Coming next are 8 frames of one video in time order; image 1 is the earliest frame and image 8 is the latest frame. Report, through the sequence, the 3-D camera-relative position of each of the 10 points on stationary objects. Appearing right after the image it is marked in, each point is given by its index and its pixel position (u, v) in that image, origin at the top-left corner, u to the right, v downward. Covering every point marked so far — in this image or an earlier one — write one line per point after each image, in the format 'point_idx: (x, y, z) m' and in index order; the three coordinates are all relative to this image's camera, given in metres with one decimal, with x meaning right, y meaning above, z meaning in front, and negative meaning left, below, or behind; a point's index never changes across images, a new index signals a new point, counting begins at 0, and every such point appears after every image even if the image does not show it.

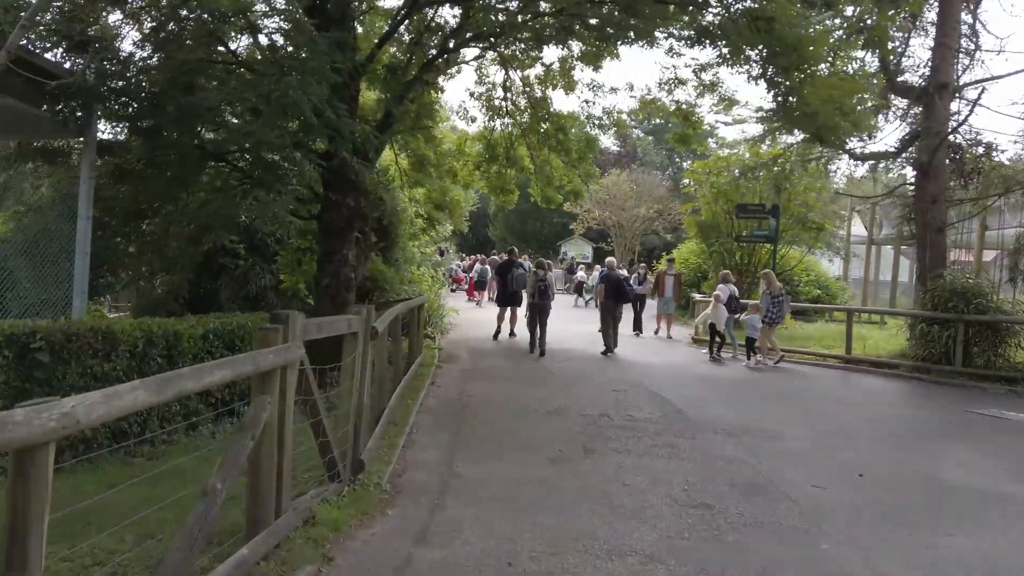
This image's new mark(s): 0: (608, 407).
0: (+1.1, -1.3, +8.2) m
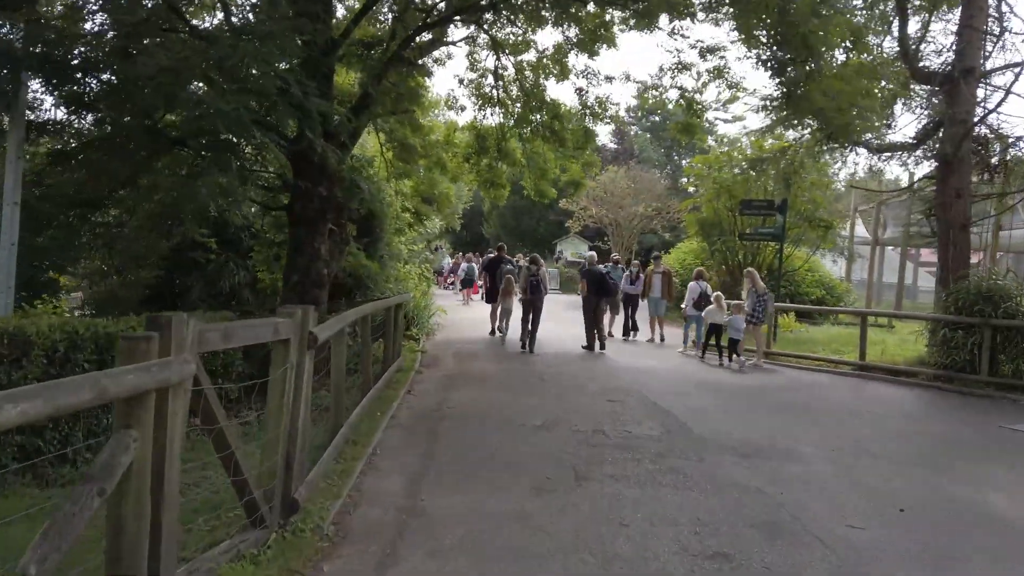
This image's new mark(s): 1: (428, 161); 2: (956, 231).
0: (+0.9, -1.3, +7.3) m
1: (-1.8, +2.8, +16.0) m
2: (+6.8, +0.9, +11.1) m
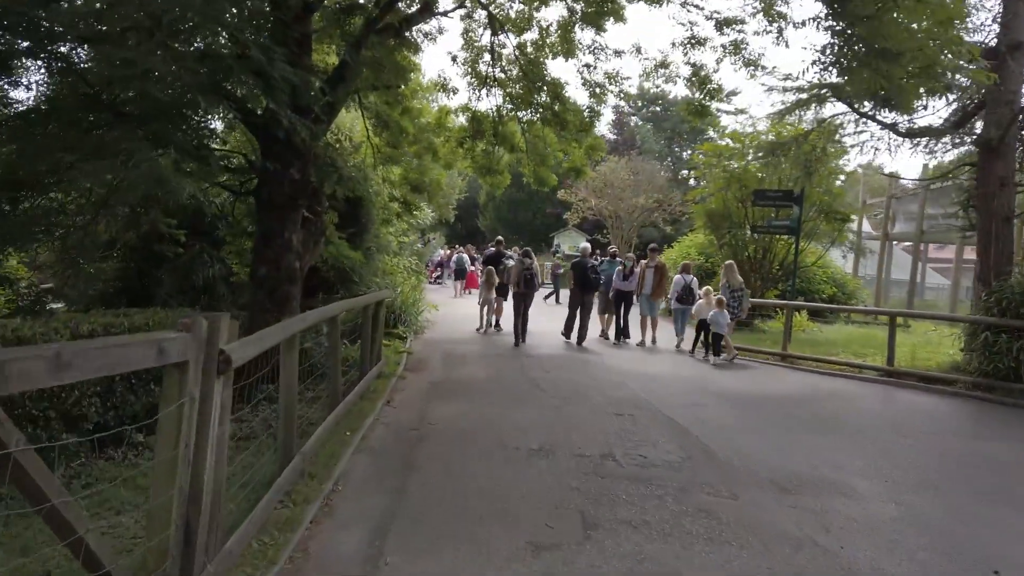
0: (+0.8, -1.3, +6.2) m
1: (-1.9, +2.9, +14.8) m
2: (+6.7, +0.9, +10.1) m
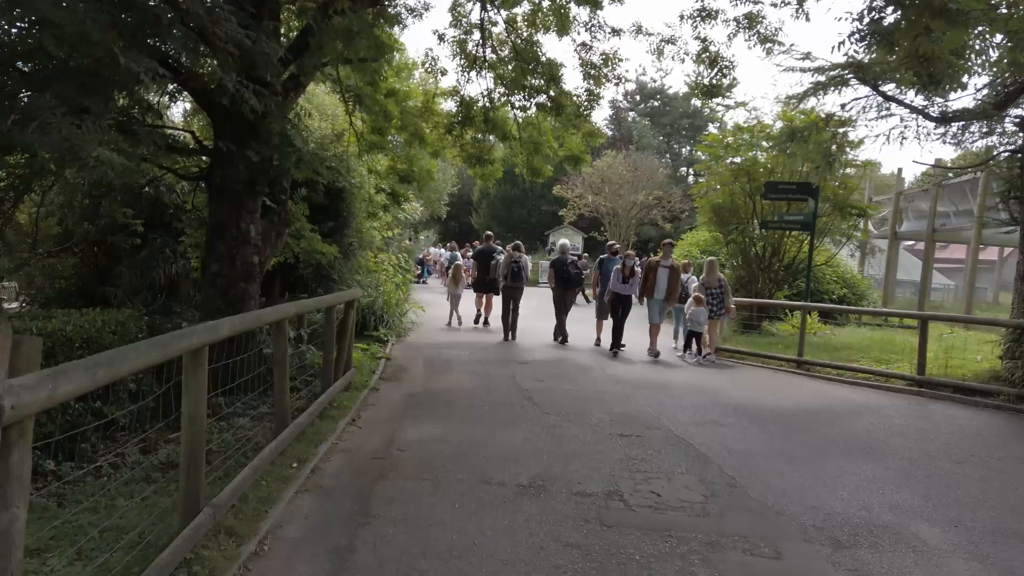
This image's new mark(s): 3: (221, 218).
0: (+0.7, -1.3, +5.1) m
1: (-2.0, +2.9, +13.7) m
2: (+6.6, +0.9, +9.0) m
3: (-3.1, +0.8, +7.8) m
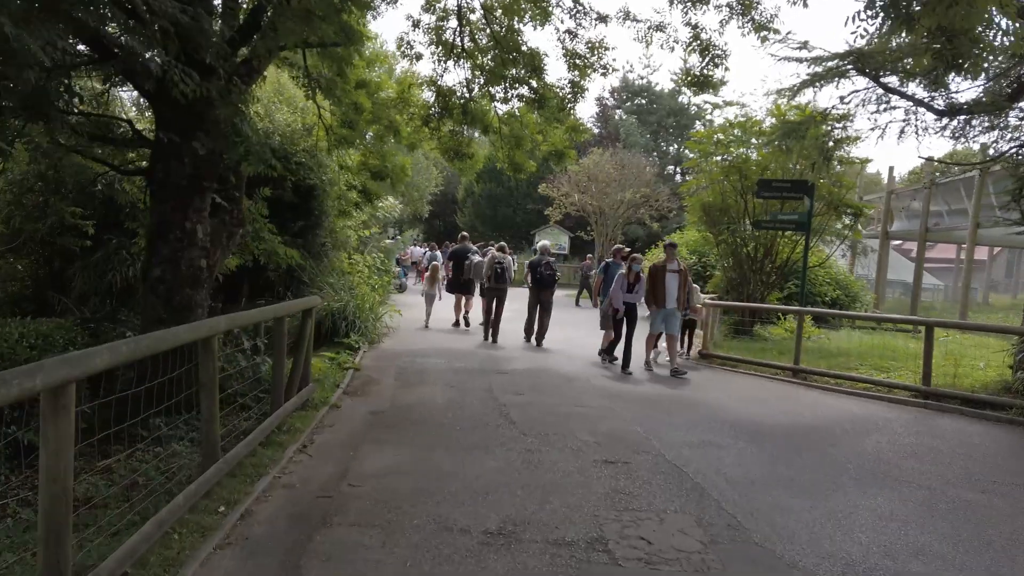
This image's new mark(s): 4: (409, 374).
0: (+0.5, -1.4, +4.4) m
1: (-2.4, +2.9, +13.0) m
2: (+6.3, +0.8, +8.4) m
3: (-3.4, +0.7, +7.1) m
4: (-1.3, -1.1, +9.5) m
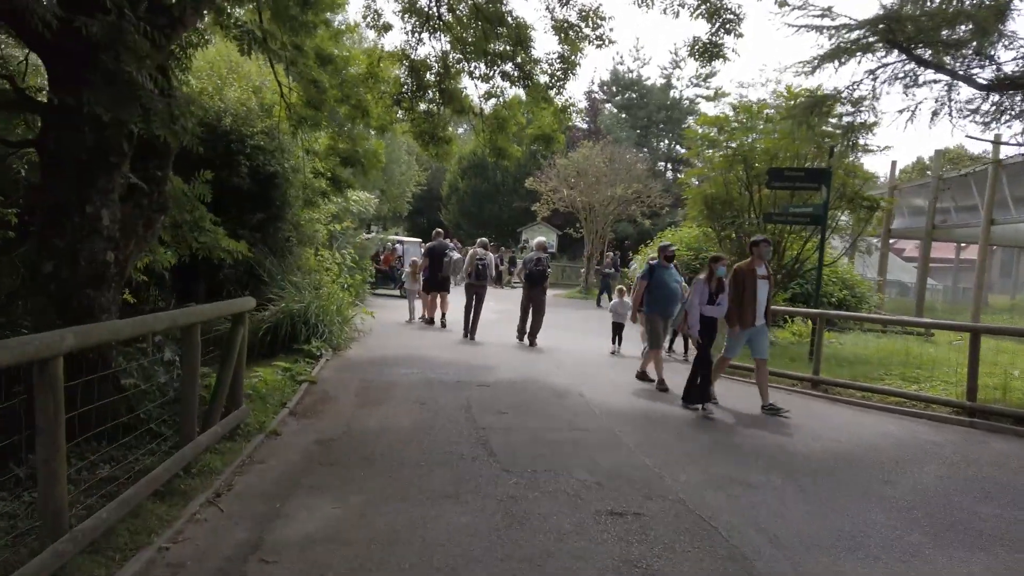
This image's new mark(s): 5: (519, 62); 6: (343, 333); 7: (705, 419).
0: (+0.4, -1.4, +3.1) m
1: (-2.7, +2.9, +11.6) m
2: (+6.1, +0.8, +7.2) m
3: (-3.5, +0.7, +5.7) m
4: (-1.5, -1.1, +8.2) m
5: (+0.1, +3.4, +11.0) m
6: (-2.6, -0.7, +11.3) m
7: (+2.0, -1.3, +7.5) m
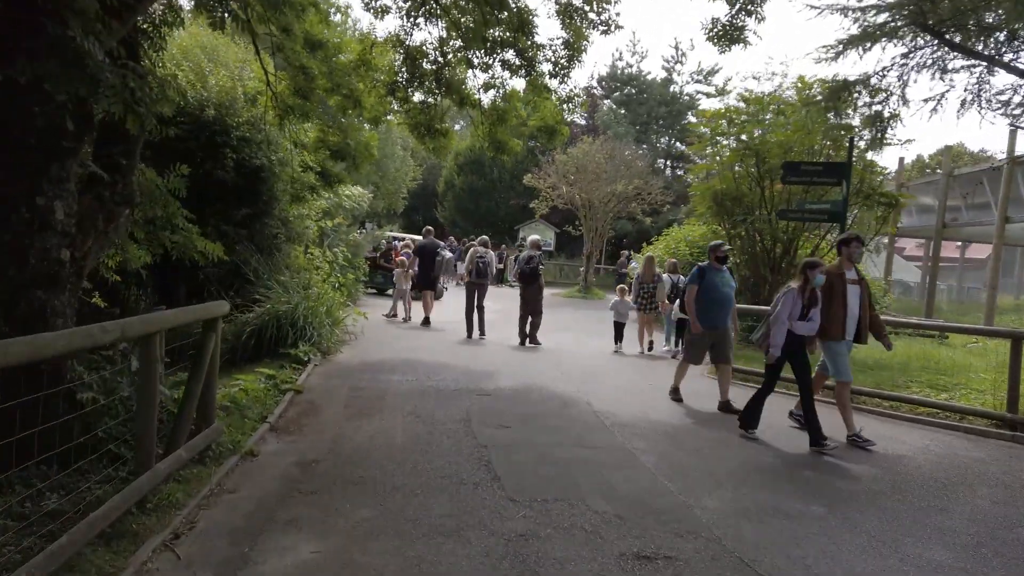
0: (+0.5, -1.4, +2.5) m
1: (-2.6, +2.9, +10.9) m
2: (+6.2, +0.8, +6.6) m
3: (-3.5, +0.7, +5.0) m
4: (-1.5, -1.1, +7.5) m
5: (+0.1, +3.4, +10.3) m
6: (-2.6, -0.7, +10.7) m
7: (+2.0, -1.4, +6.8) m
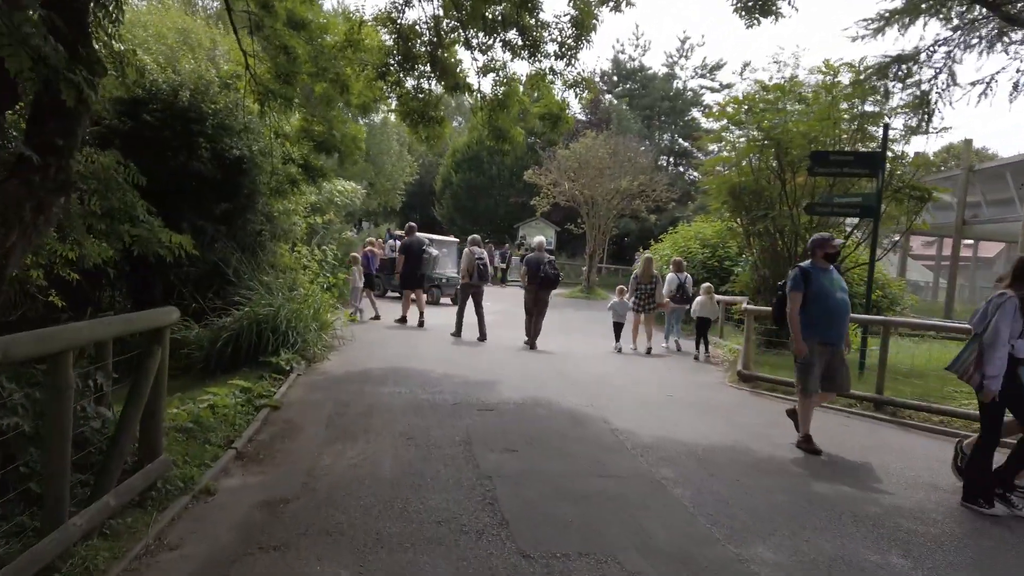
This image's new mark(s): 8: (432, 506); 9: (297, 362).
0: (+0.6, -1.4, +1.6) m
1: (-2.6, +2.9, +10.0) m
2: (+6.2, +0.8, +5.7) m
3: (-3.4, +0.7, +4.1) m
4: (-1.5, -1.2, +6.6) m
5: (+0.2, +3.4, +9.5) m
6: (-2.6, -0.7, +9.8) m
7: (+2.1, -1.4, +5.9) m
8: (-0.5, -1.3, +4.3) m
9: (-2.5, -0.9, +8.6) m
